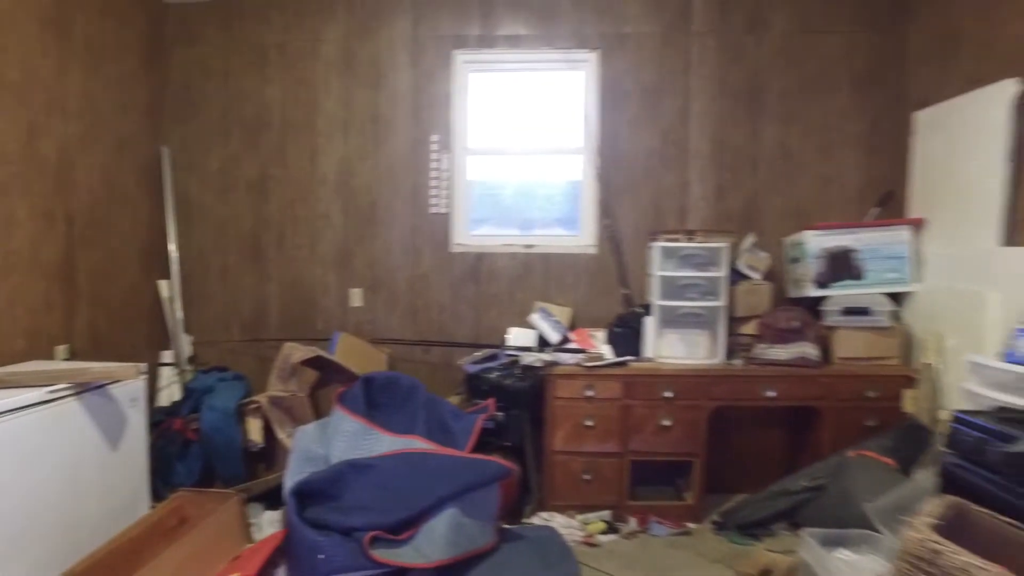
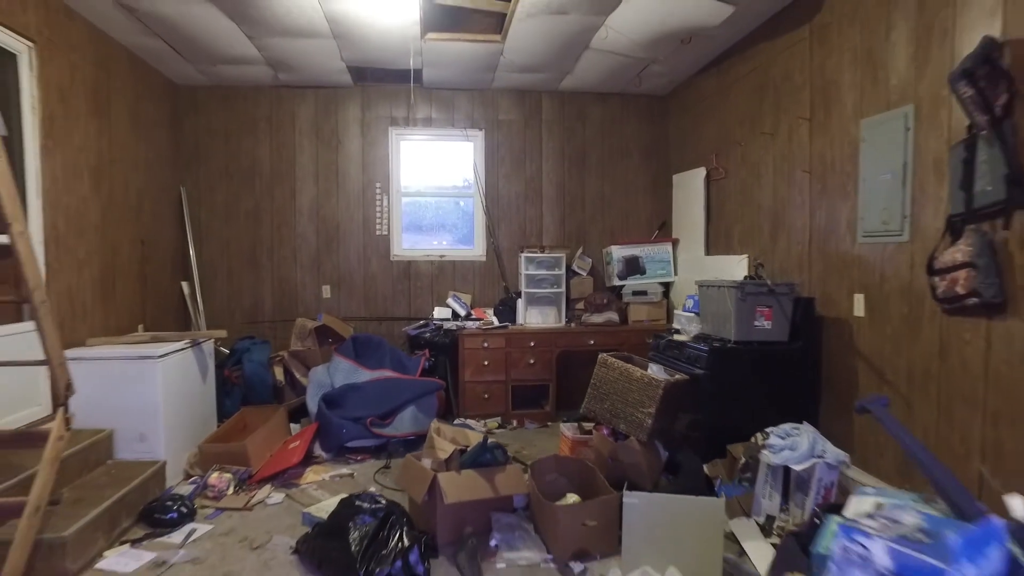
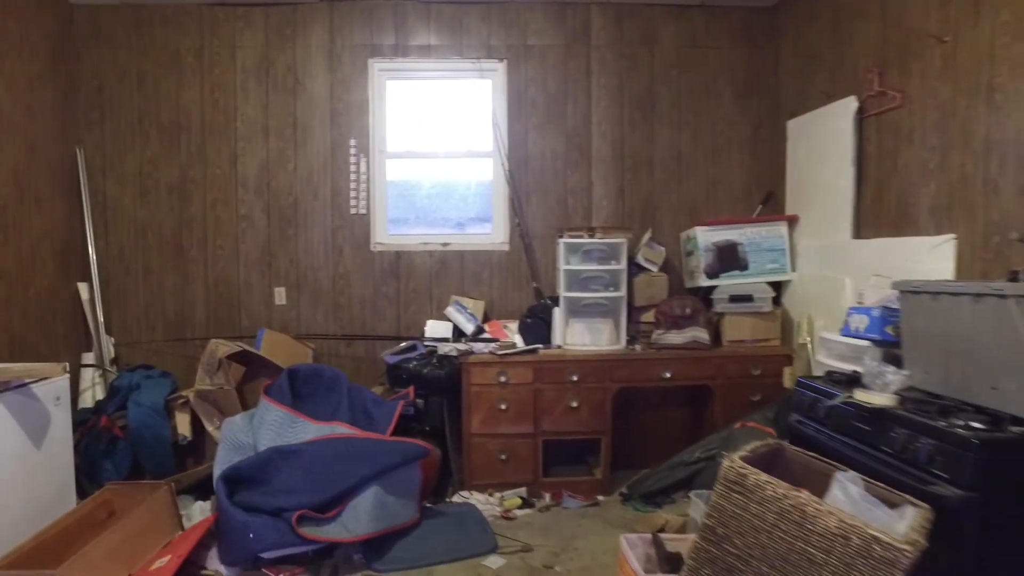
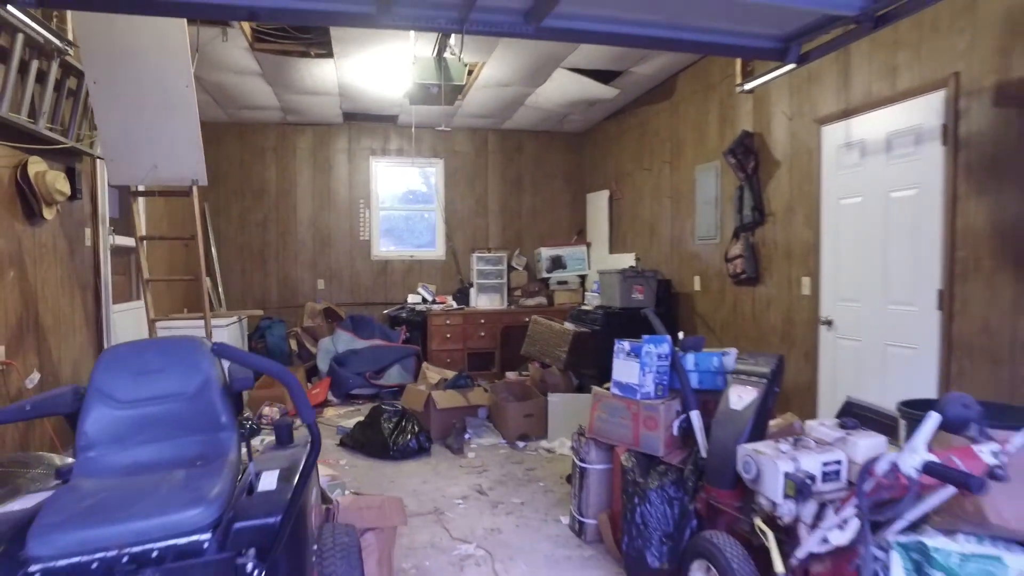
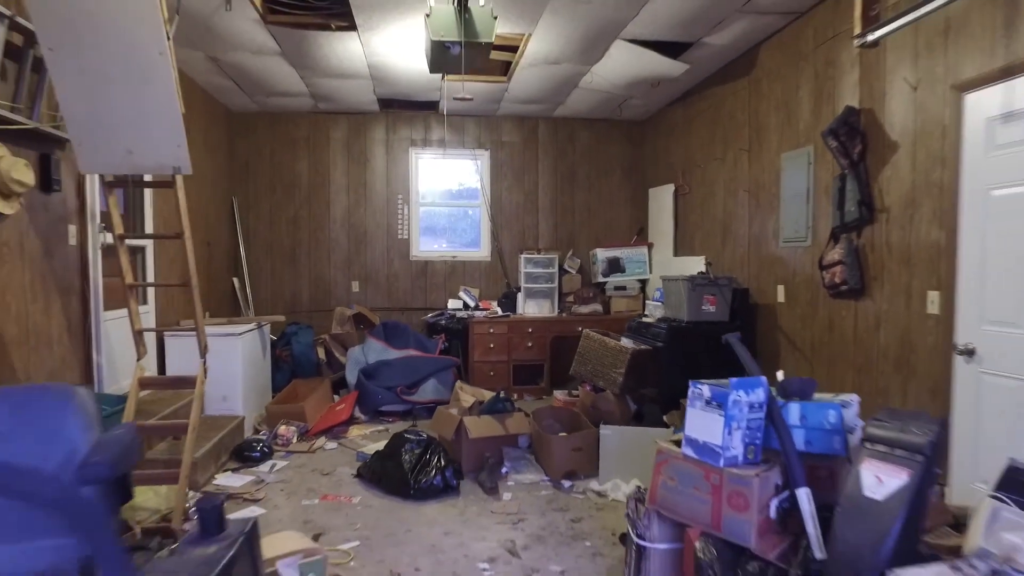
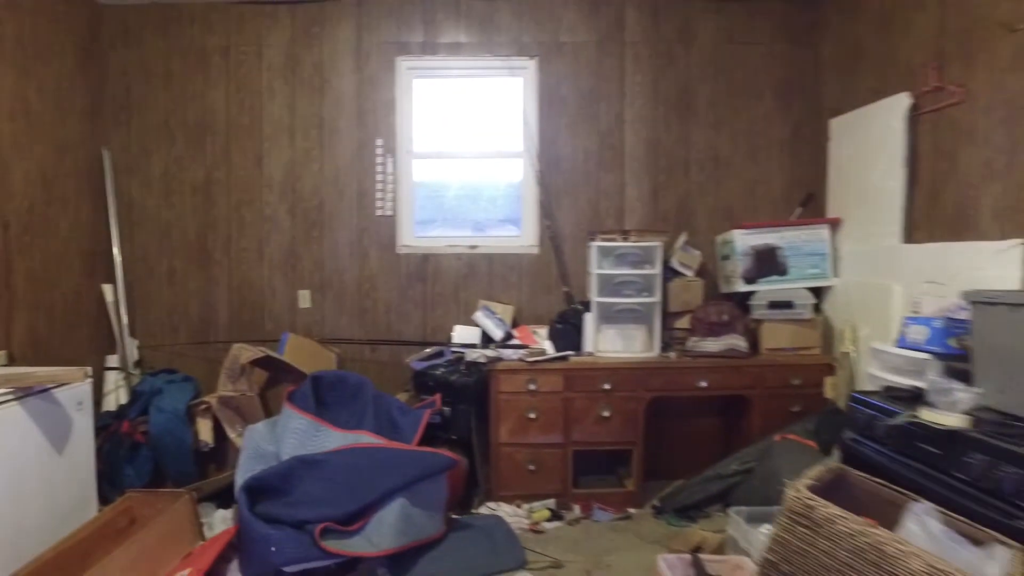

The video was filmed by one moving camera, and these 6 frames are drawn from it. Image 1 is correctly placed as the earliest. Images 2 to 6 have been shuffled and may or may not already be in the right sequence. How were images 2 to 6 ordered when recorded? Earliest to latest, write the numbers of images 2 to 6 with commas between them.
6, 3, 2, 5, 4
